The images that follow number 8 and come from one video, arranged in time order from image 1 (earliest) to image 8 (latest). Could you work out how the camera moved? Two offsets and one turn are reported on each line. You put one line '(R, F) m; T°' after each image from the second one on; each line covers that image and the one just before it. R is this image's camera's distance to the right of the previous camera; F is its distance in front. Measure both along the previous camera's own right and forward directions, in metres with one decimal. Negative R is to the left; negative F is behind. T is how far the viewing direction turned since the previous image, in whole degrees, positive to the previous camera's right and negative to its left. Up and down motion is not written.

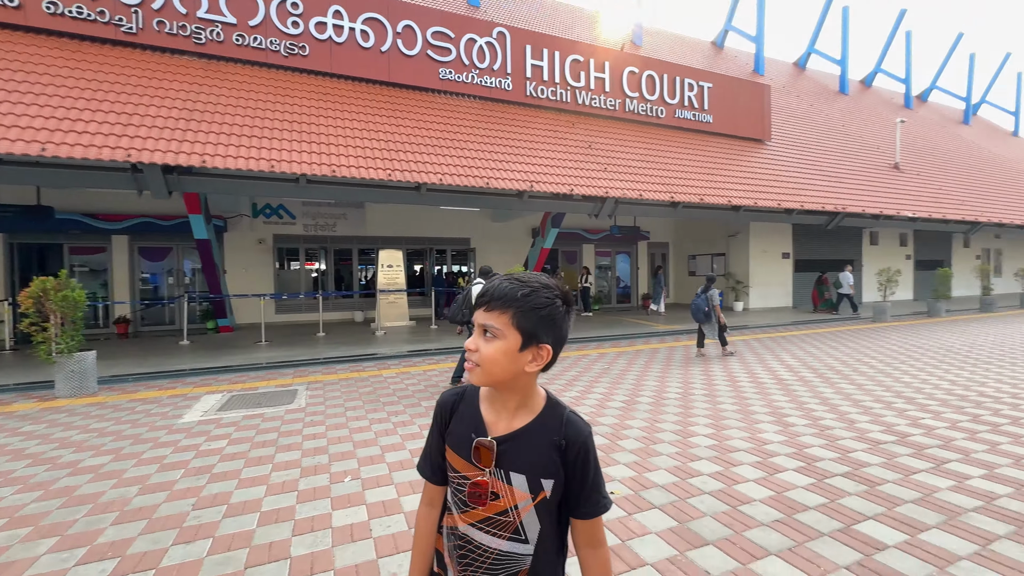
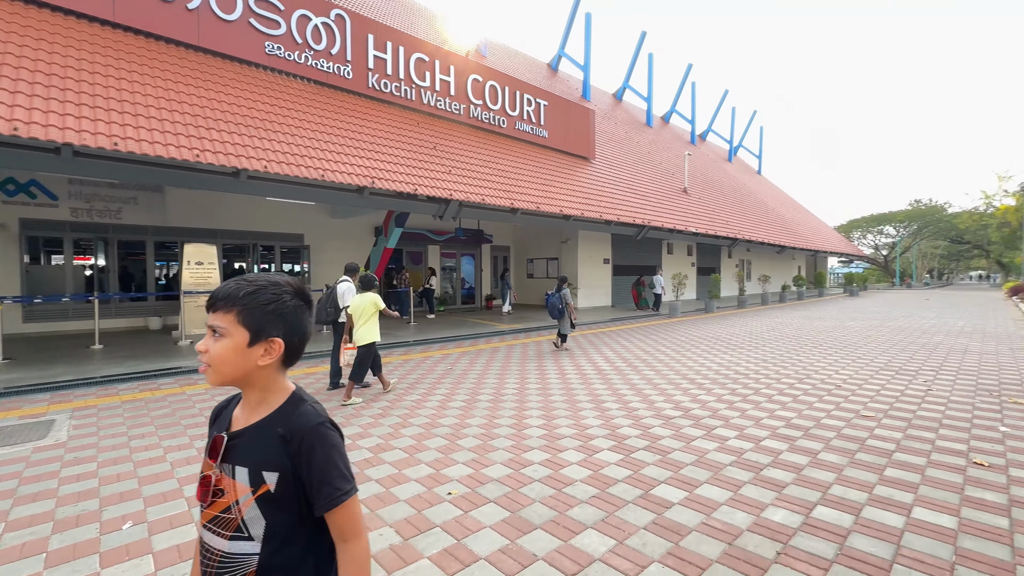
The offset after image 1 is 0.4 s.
(+0.1, 0.0) m; +19°
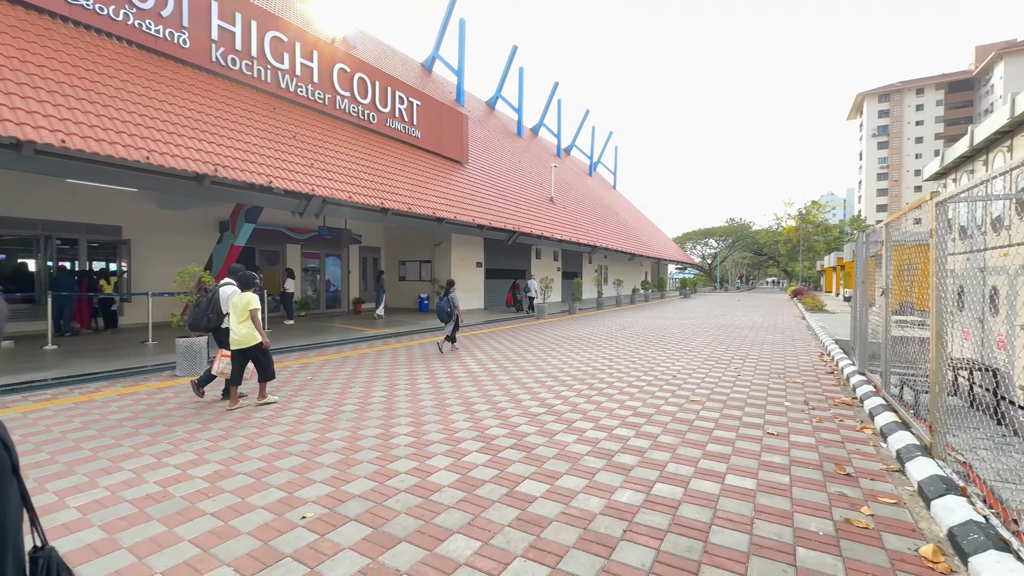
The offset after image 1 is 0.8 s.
(0.0, 0.0) m; +16°
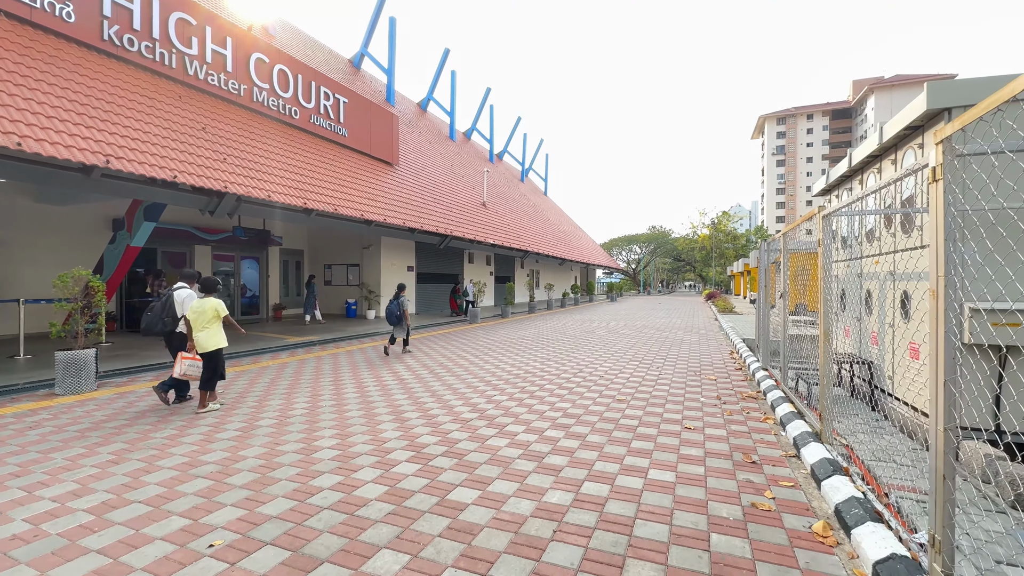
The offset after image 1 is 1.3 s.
(0.0, 0.0) m; +9°
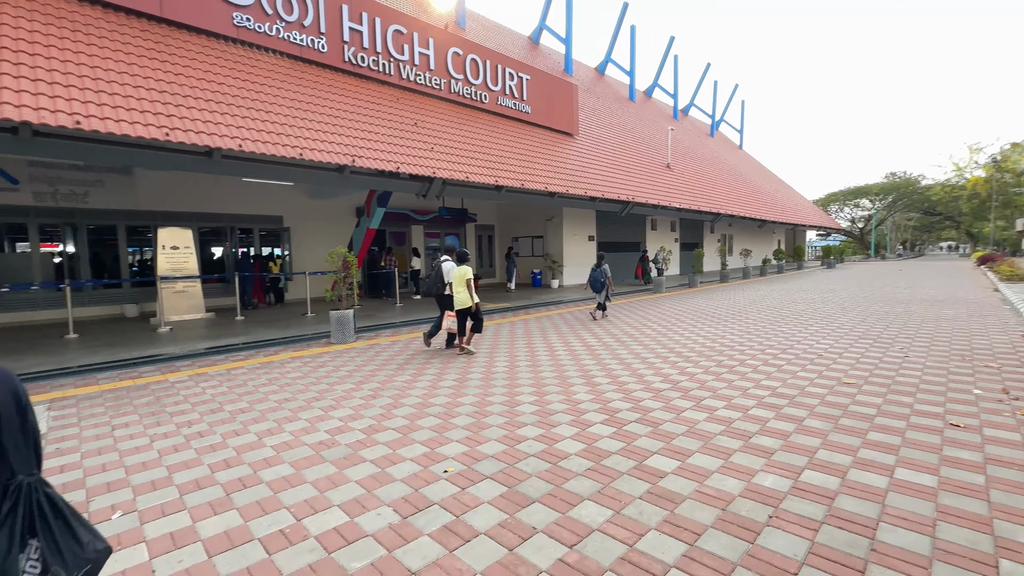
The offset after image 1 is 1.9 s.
(-0.1, 0.0) m; -23°
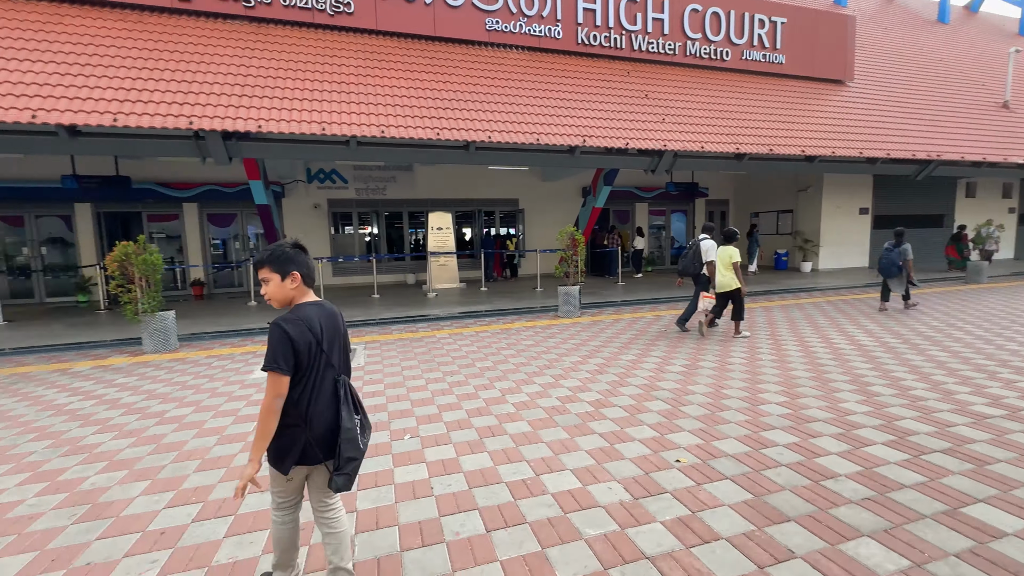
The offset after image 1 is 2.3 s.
(-0.1, 0.0) m; -27°
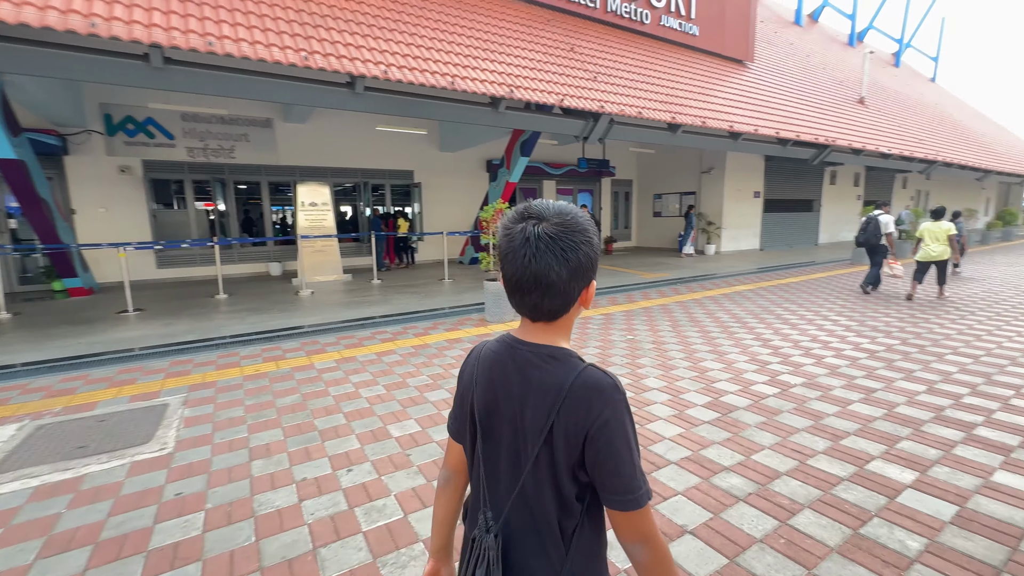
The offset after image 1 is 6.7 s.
(-0.4, +2.2) m; +14°
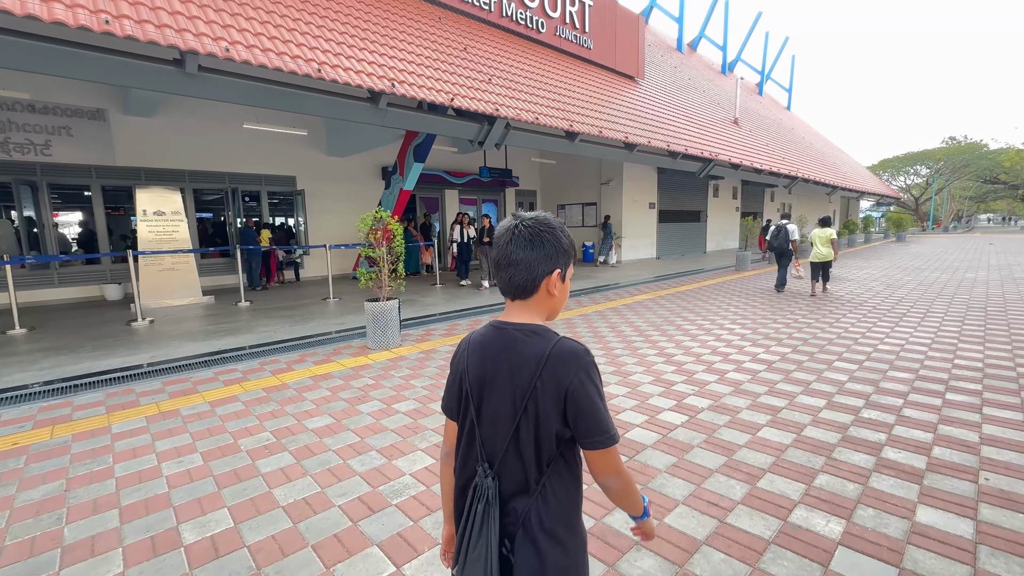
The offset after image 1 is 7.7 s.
(+0.3, +0.7) m; +11°
